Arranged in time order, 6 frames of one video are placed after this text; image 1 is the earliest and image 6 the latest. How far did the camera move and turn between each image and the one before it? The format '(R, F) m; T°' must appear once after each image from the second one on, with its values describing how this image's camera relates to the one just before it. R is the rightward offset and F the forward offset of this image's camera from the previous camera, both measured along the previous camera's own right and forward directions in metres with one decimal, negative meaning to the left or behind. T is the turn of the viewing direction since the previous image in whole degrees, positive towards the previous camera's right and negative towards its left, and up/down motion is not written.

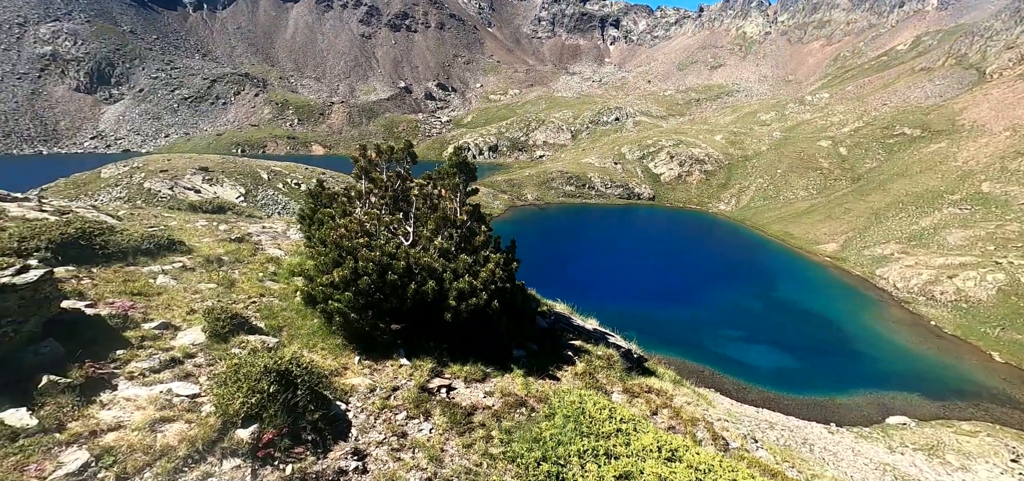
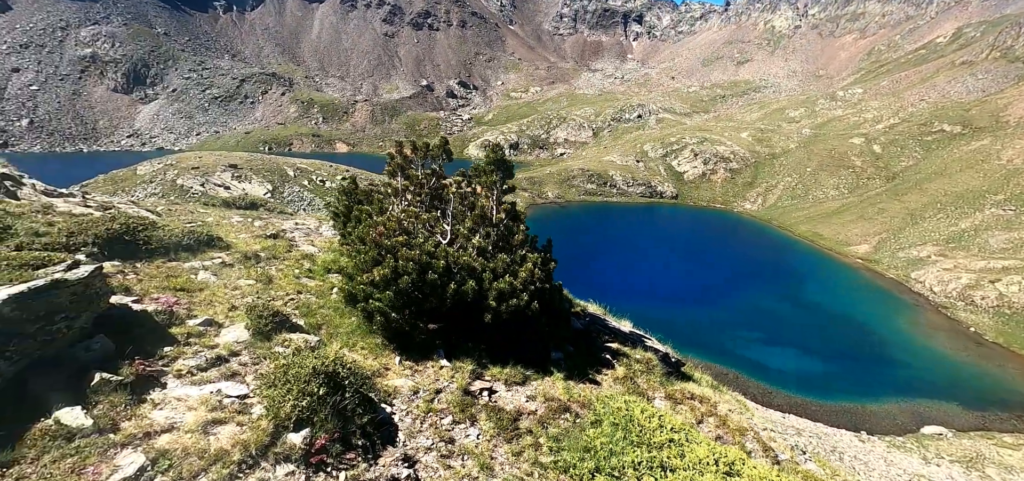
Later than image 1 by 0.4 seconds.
(-0.8, +0.5) m; -2°
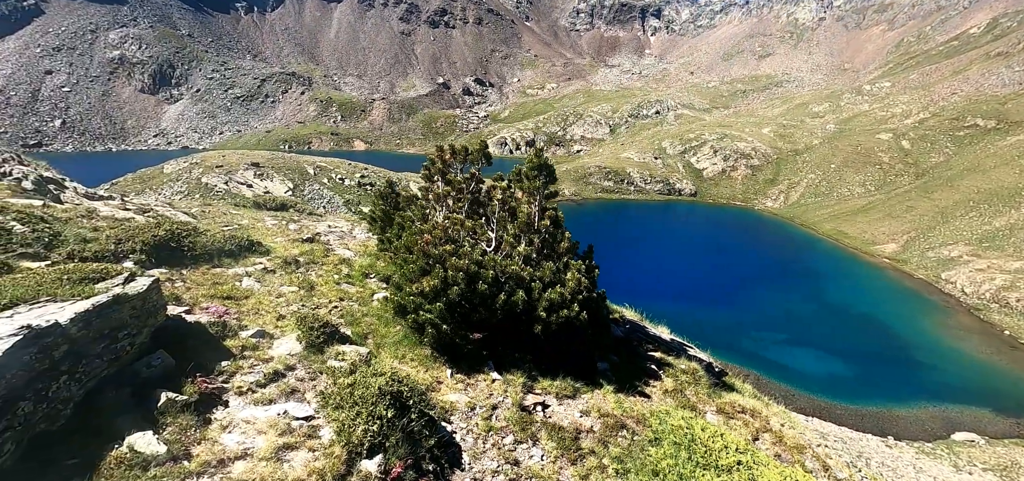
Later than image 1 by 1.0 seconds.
(-1.2, +0.5) m; -2°
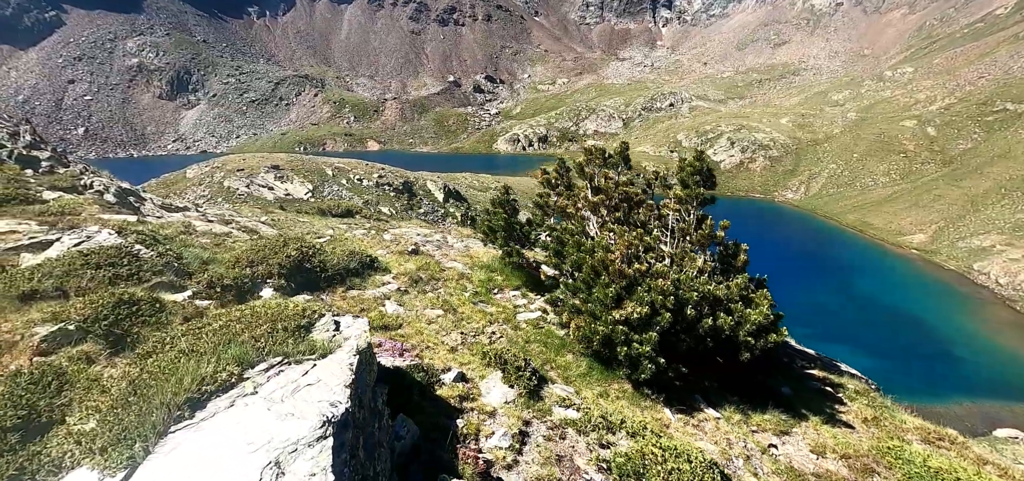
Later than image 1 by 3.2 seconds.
(-5.8, +2.5) m; -1°
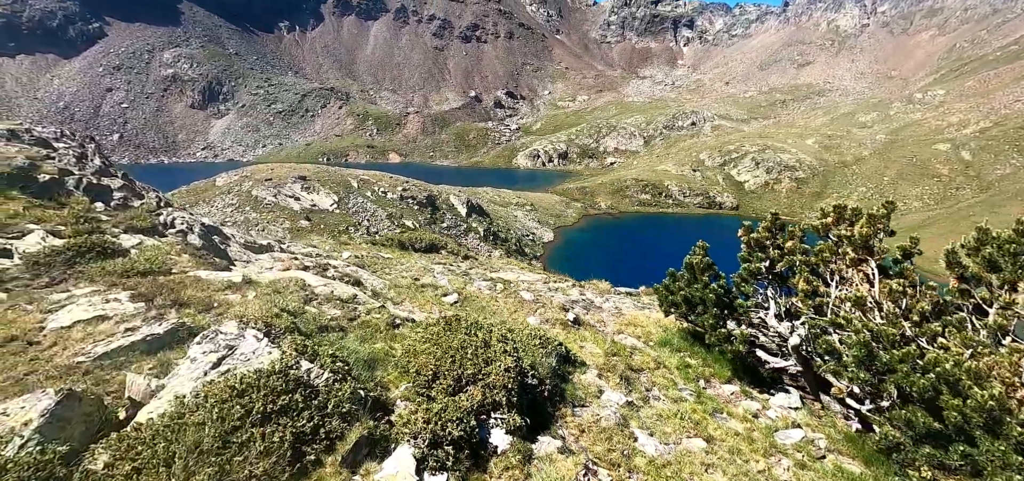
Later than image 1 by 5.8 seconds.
(-7.1, +5.4) m; -2°
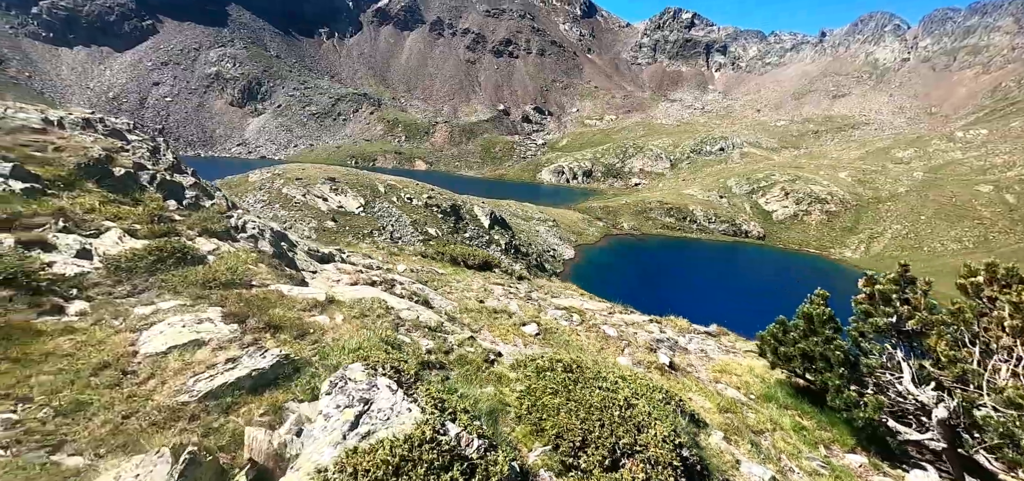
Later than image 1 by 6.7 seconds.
(-2.8, +1.6) m; -2°
